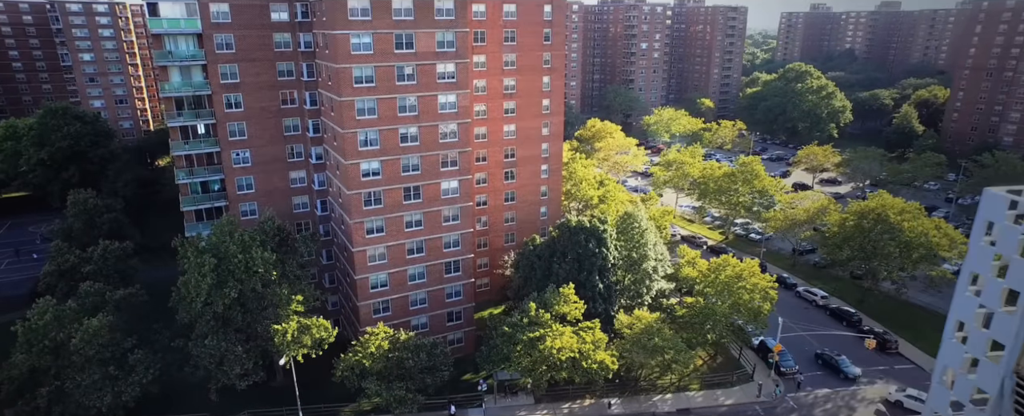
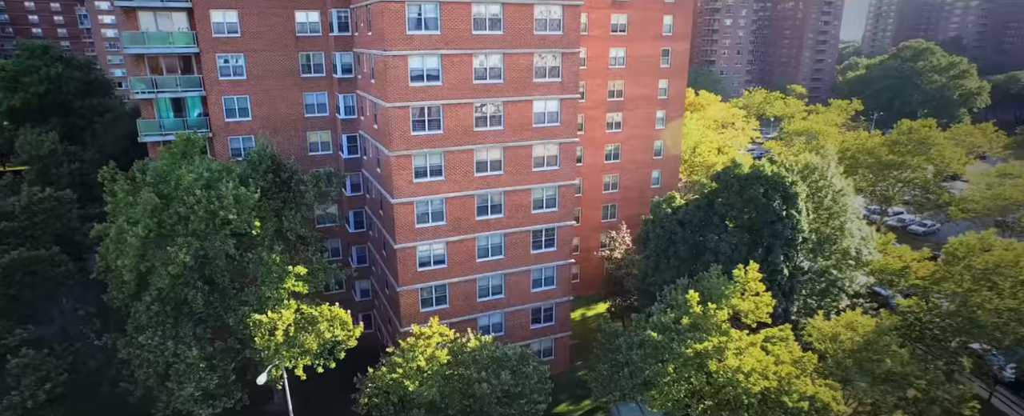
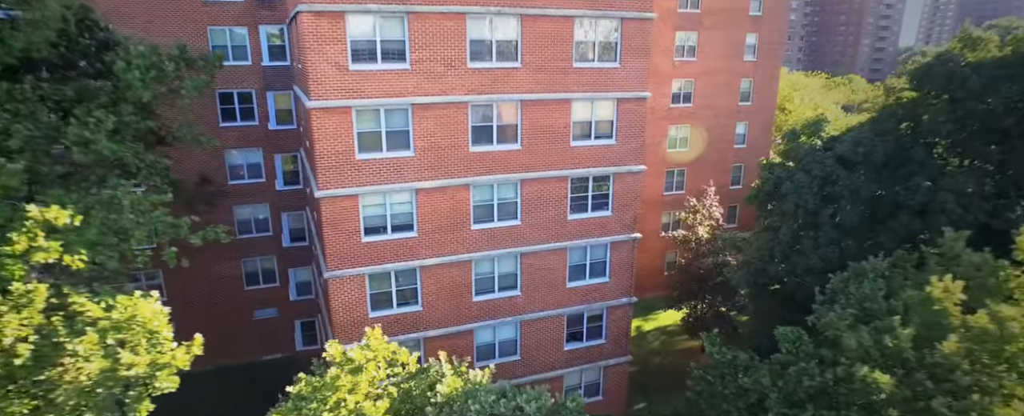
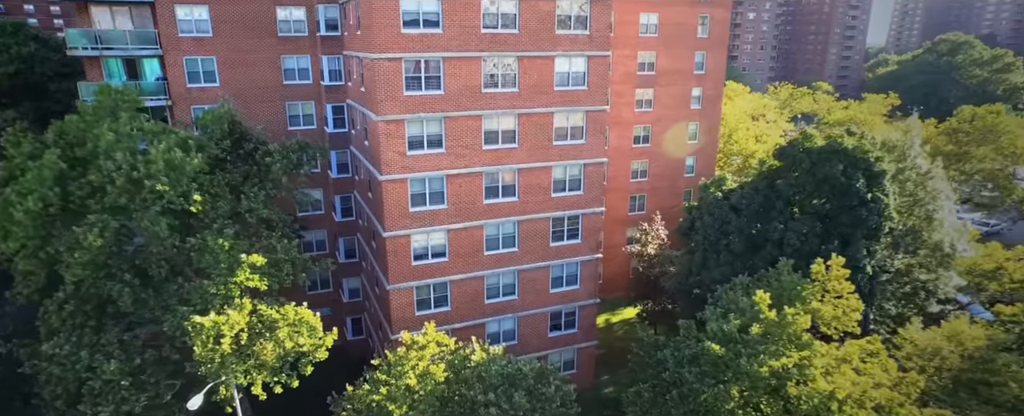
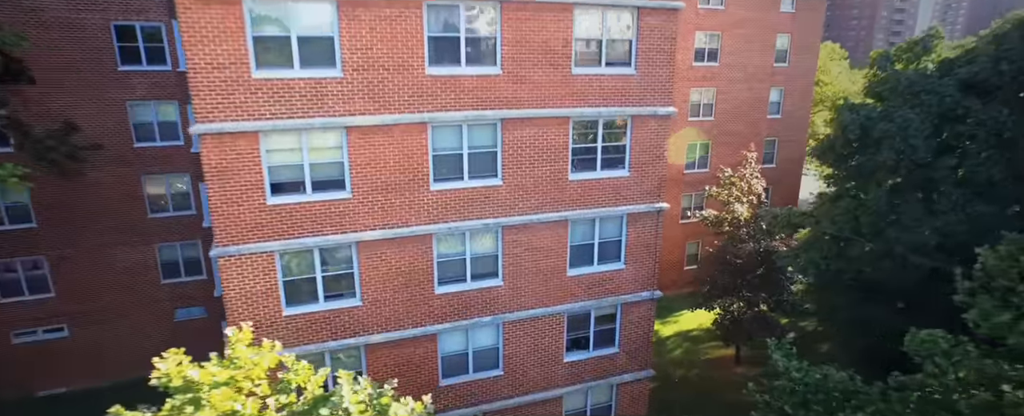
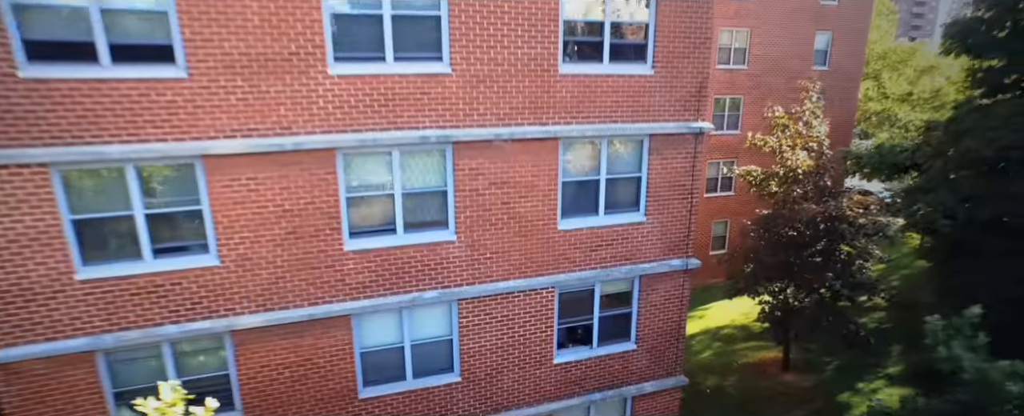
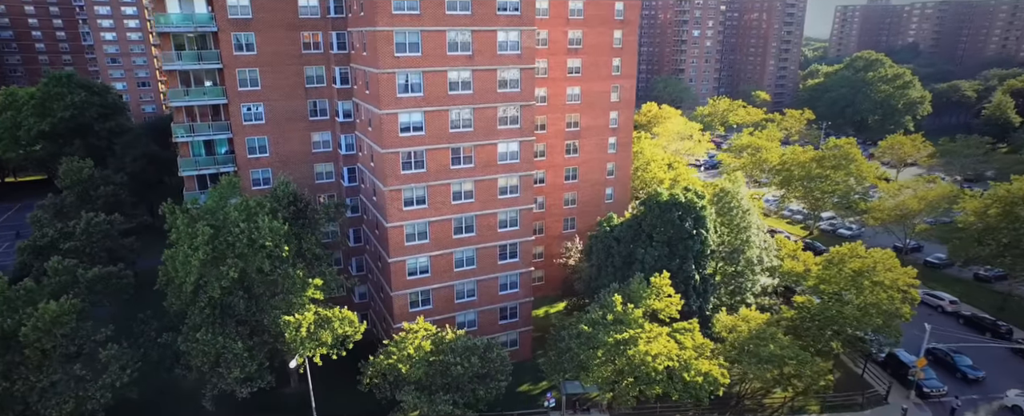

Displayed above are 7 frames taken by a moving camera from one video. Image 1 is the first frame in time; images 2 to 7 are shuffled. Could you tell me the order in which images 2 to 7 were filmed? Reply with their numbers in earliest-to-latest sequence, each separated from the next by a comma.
7, 2, 4, 3, 5, 6
